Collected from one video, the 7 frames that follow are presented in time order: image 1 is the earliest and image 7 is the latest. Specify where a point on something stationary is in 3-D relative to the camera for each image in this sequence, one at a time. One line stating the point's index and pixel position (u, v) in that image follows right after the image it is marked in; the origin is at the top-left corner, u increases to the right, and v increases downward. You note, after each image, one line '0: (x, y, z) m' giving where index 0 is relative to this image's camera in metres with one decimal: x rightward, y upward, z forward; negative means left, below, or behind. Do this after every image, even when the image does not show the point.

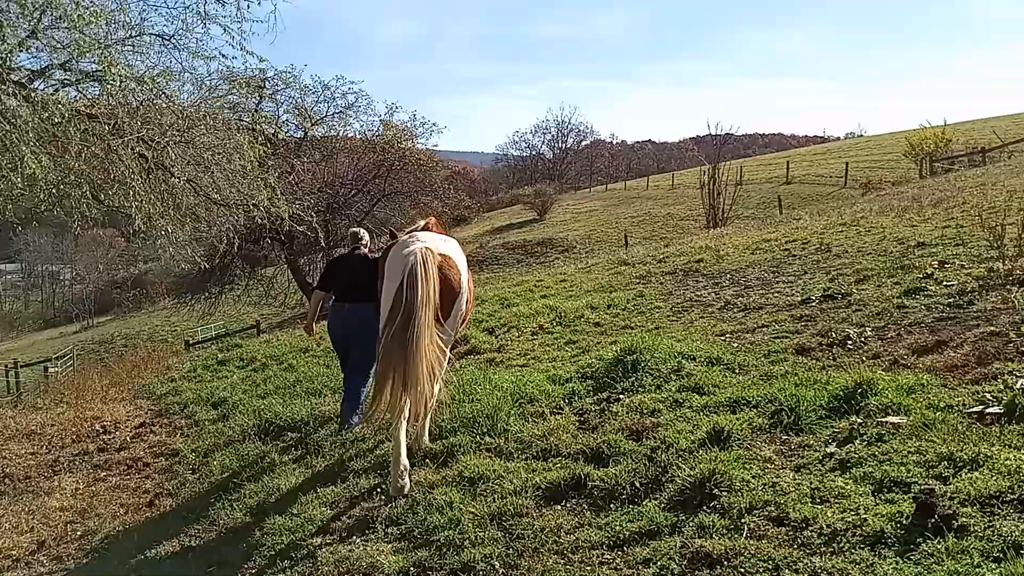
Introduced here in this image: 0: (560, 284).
0: (+0.7, +0.1, +13.2) m
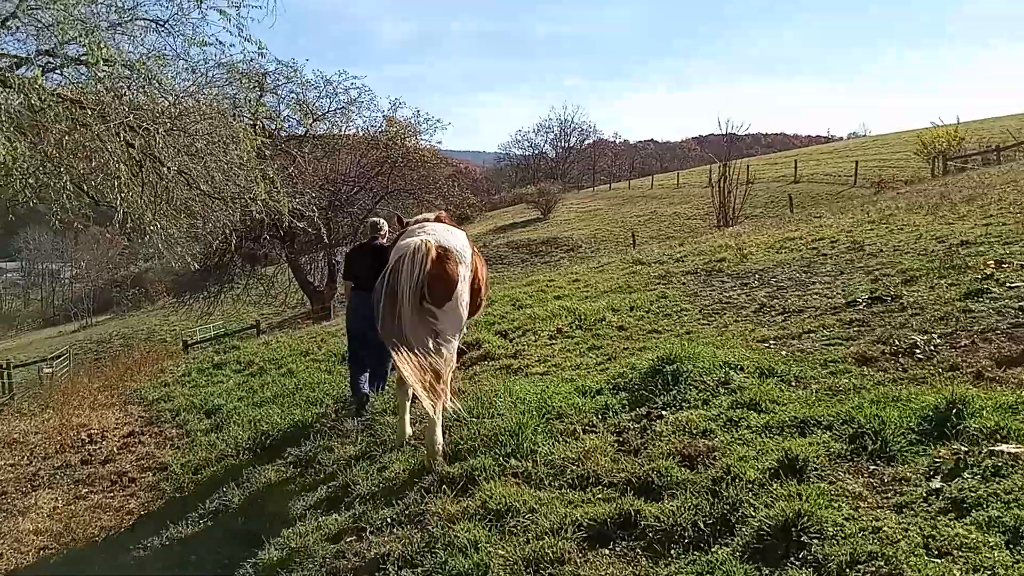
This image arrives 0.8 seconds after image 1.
0: (+0.9, +0.1, +12.6) m
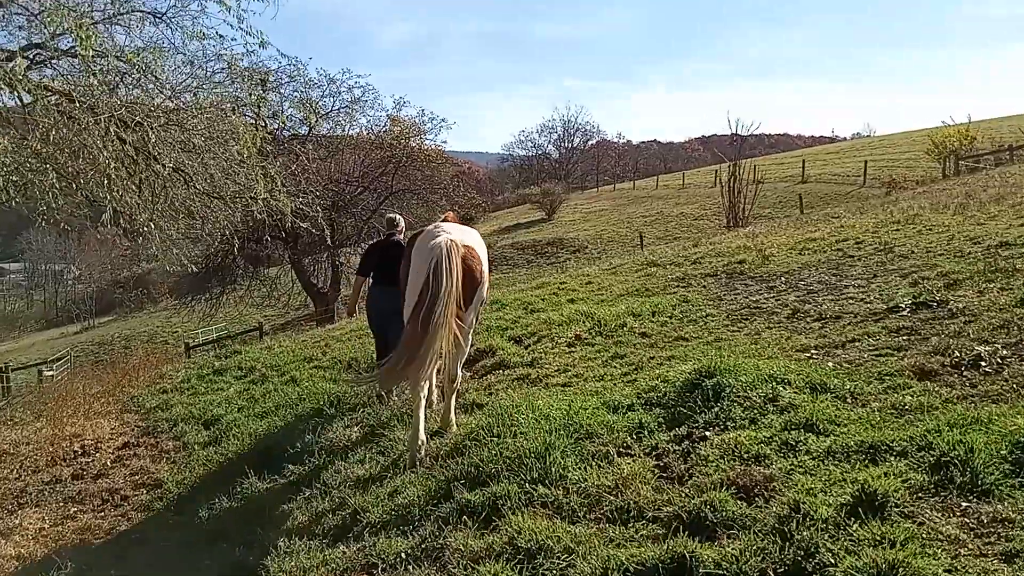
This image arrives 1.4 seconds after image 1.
0: (+1.0, 0.0, +12.2) m
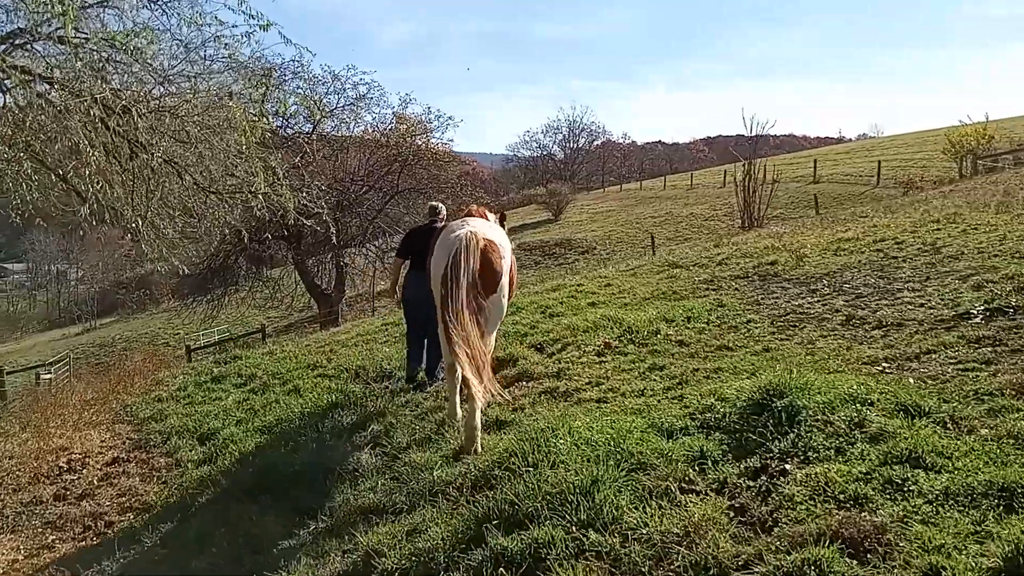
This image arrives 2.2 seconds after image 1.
0: (+1.2, 0.0, +11.5) m
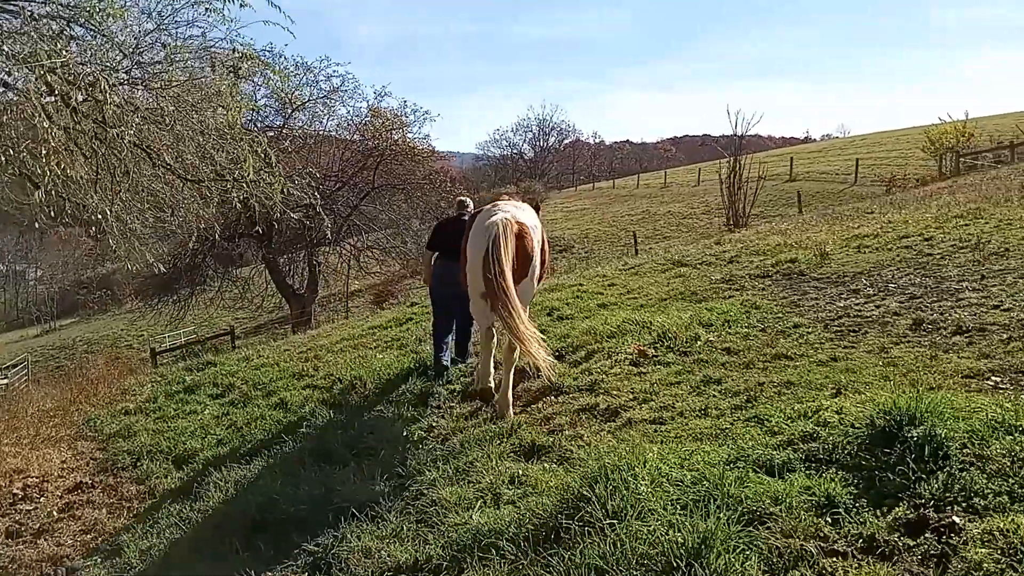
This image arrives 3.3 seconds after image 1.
0: (+1.2, 0.0, +10.8) m
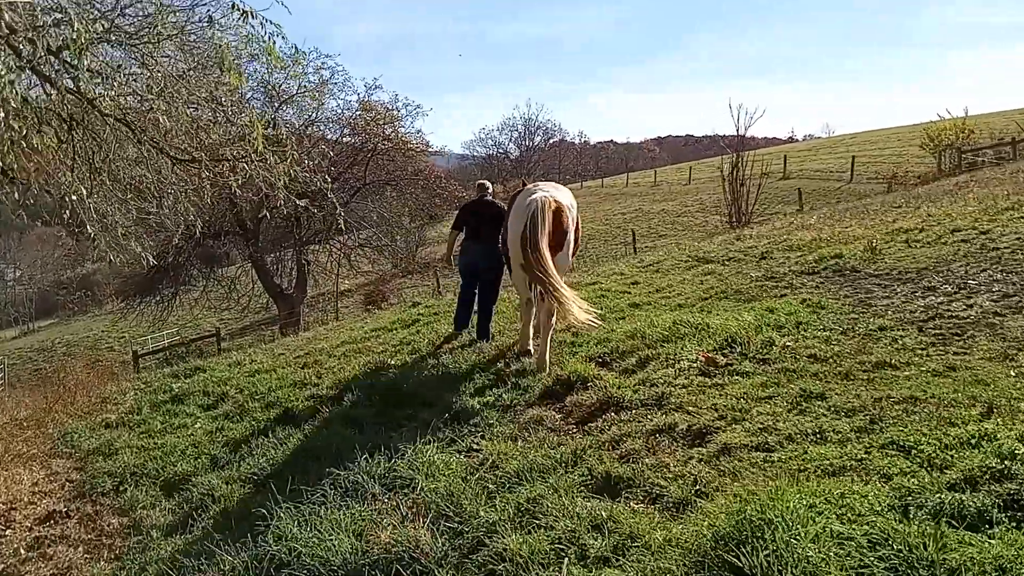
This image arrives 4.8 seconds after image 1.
0: (+1.4, 0.0, +10.0) m
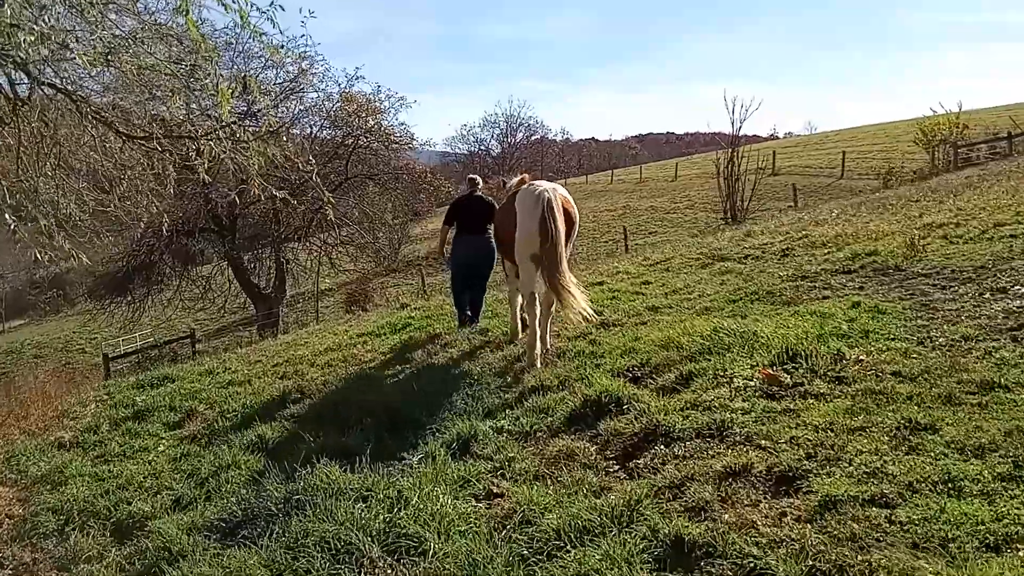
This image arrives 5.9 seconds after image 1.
0: (+1.4, 0.0, +9.1) m
